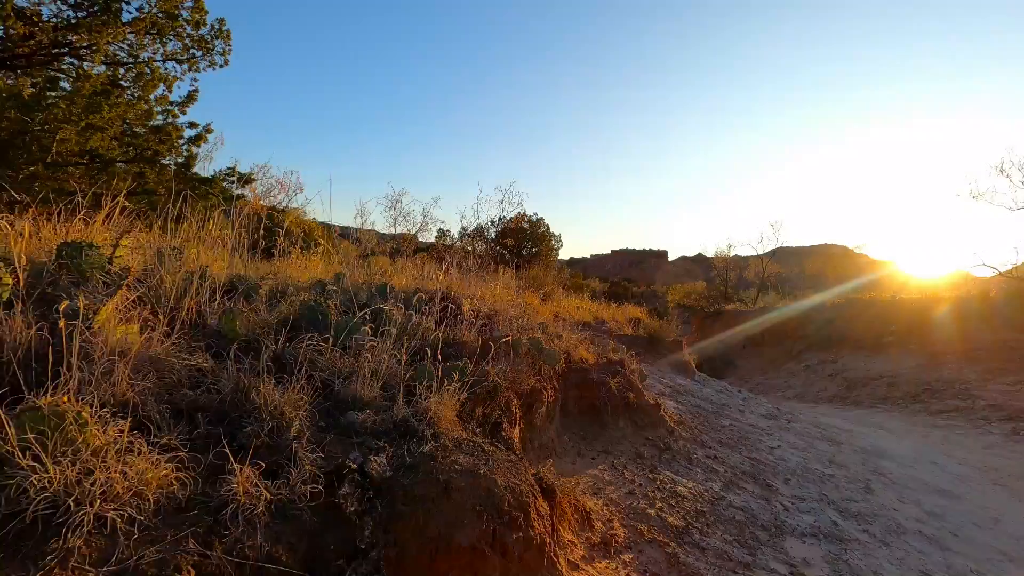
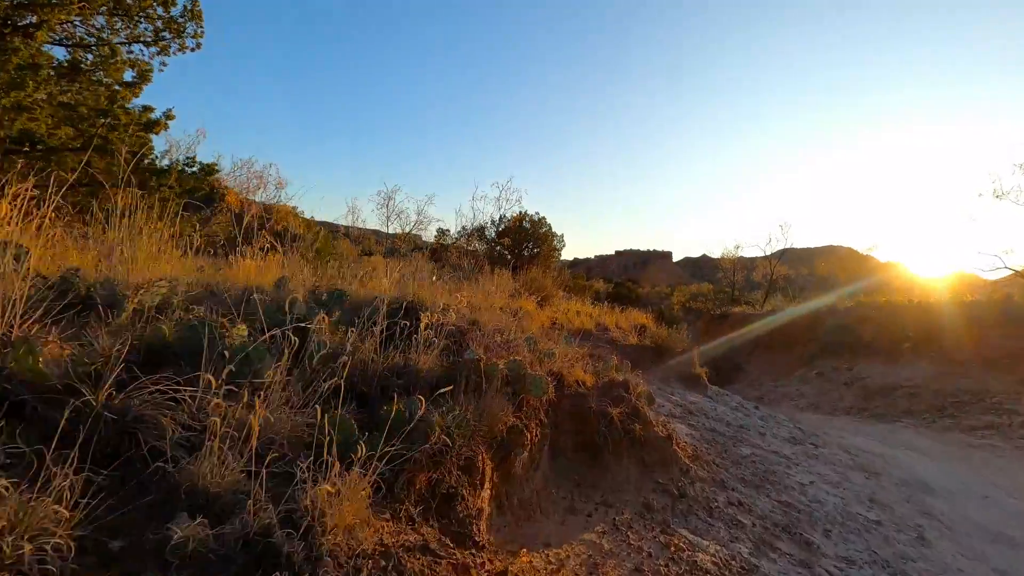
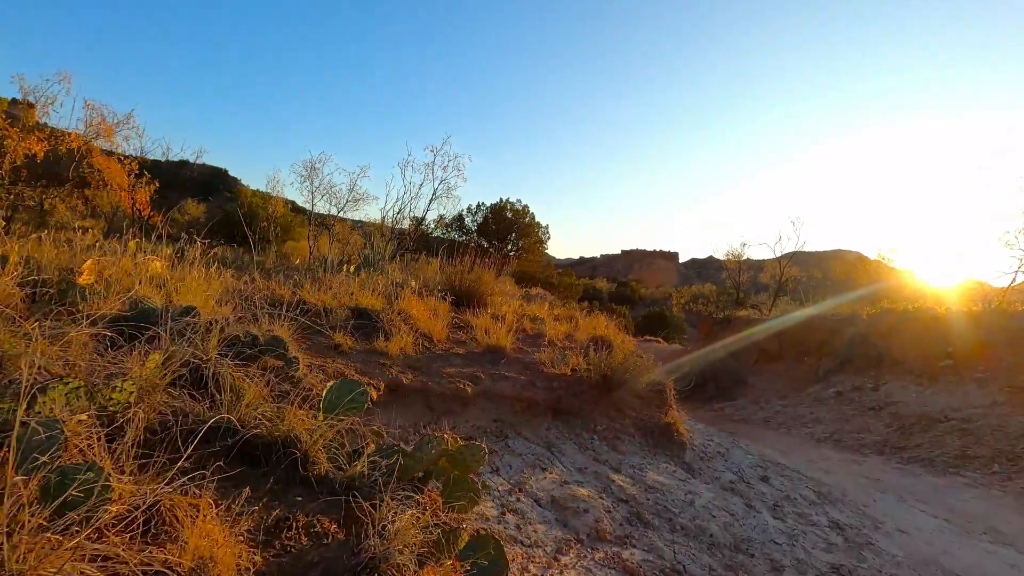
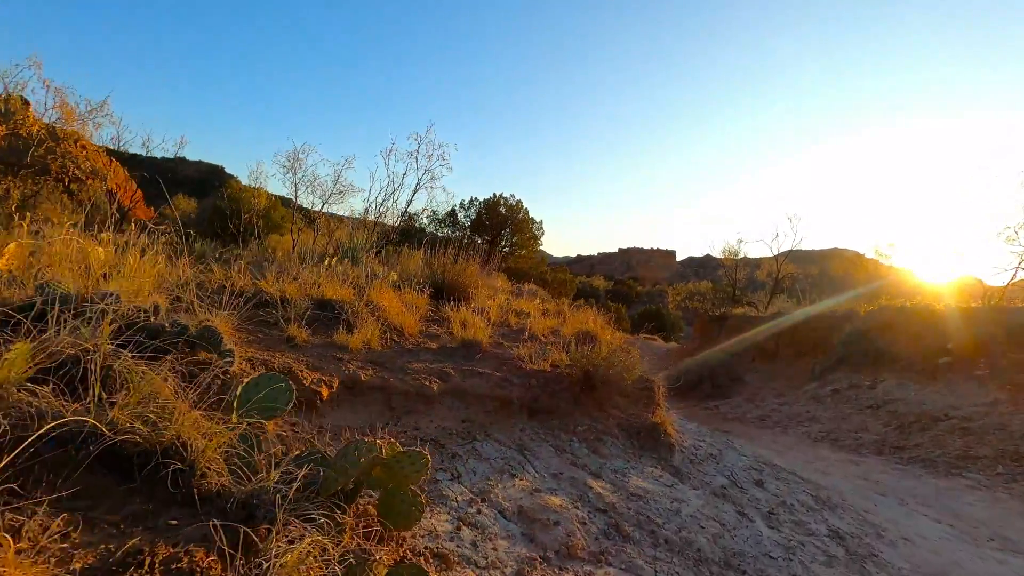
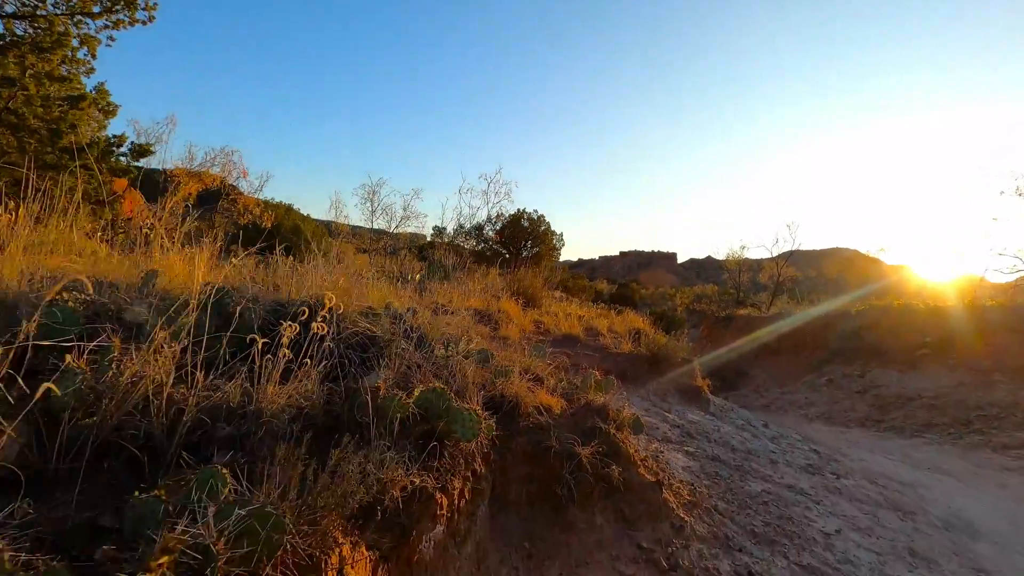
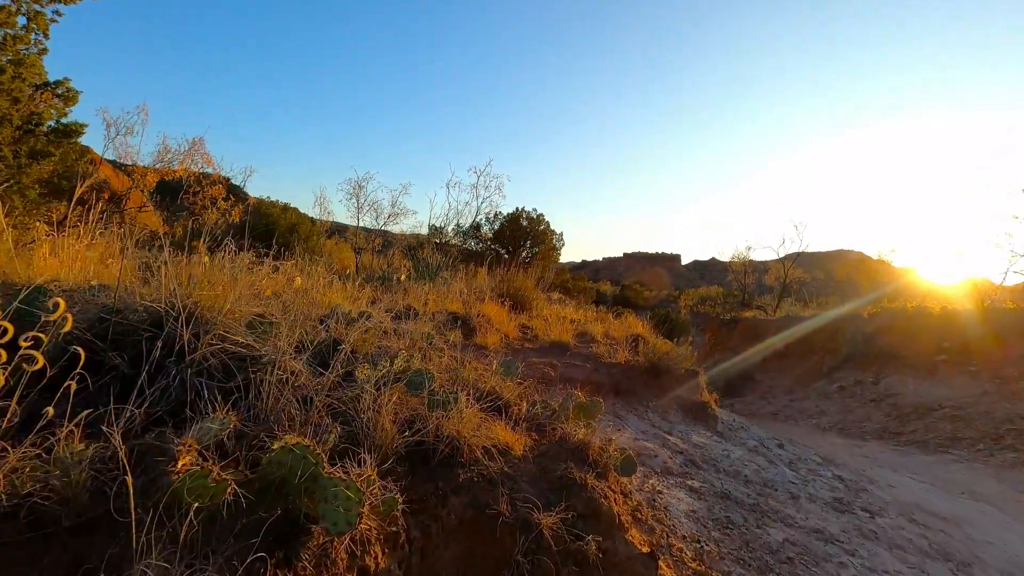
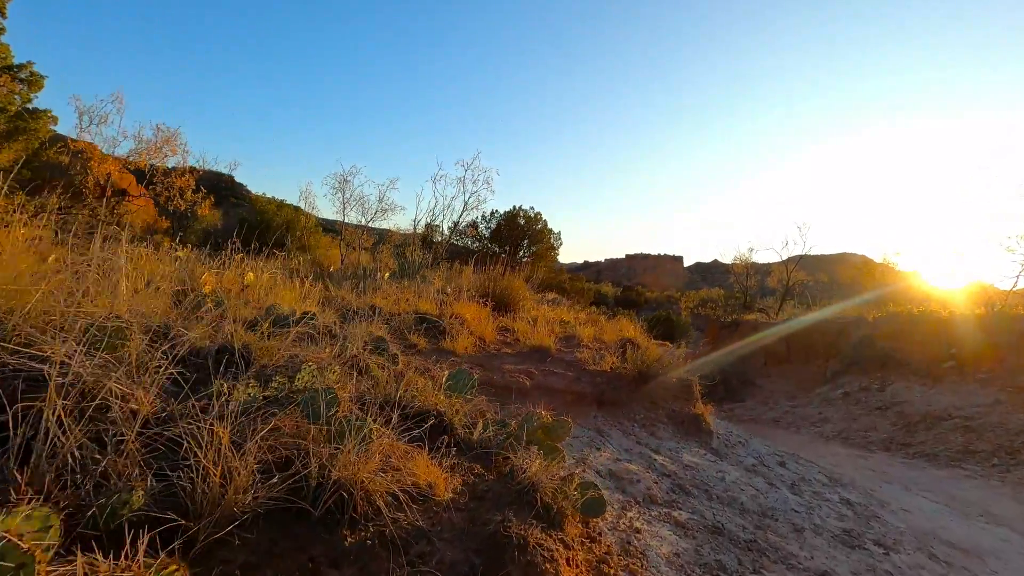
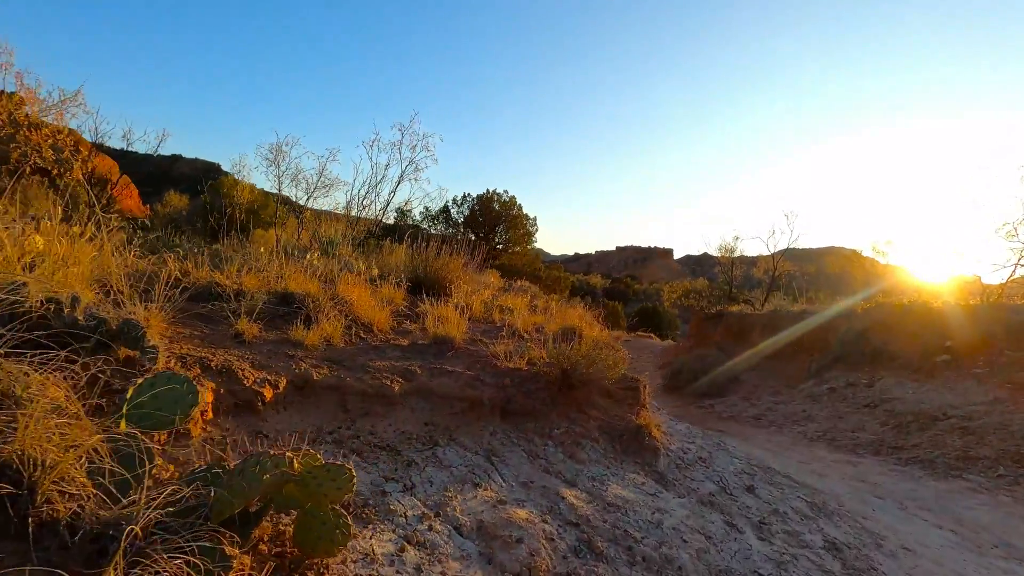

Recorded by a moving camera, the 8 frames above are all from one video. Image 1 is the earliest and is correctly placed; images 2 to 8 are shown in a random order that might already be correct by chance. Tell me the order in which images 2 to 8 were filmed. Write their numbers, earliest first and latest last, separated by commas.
2, 5, 6, 7, 3, 4, 8
